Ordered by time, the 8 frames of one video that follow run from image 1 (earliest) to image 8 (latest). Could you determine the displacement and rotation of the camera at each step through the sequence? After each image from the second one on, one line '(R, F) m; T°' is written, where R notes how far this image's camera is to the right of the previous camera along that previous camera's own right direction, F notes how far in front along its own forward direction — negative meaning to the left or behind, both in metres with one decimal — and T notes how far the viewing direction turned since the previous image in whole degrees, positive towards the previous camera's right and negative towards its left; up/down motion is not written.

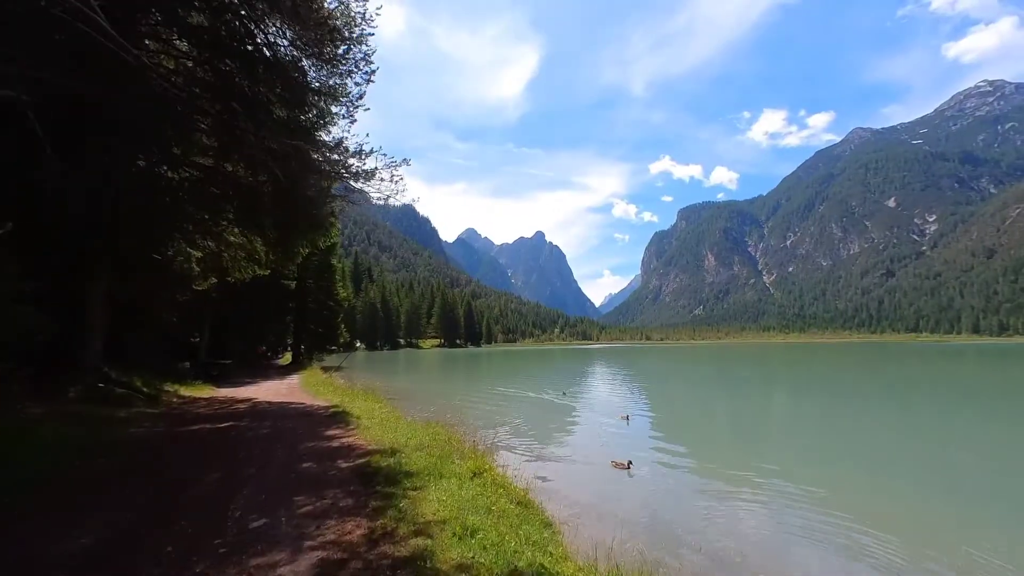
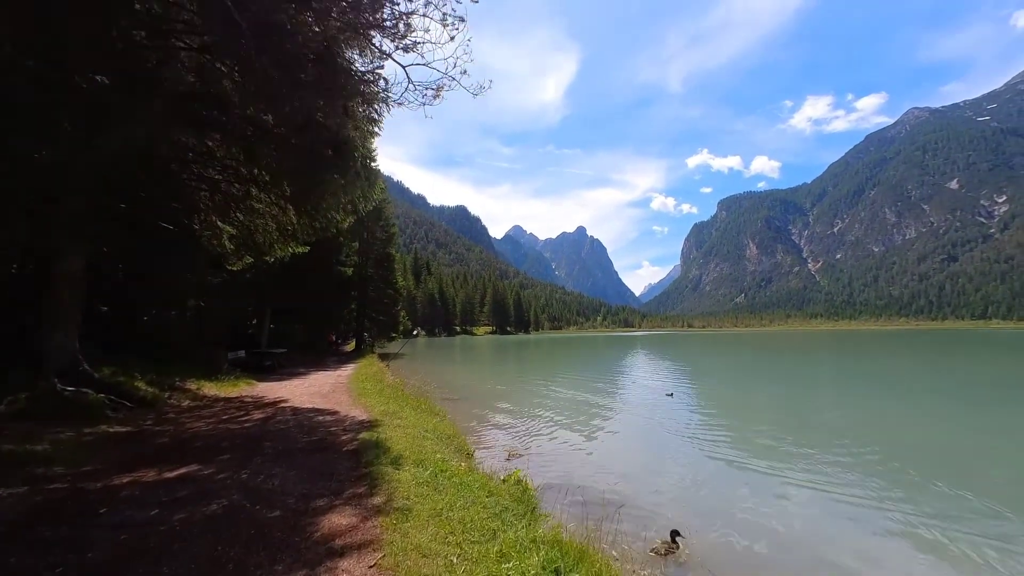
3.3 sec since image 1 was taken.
(-2.0, +5.9) m; -8°
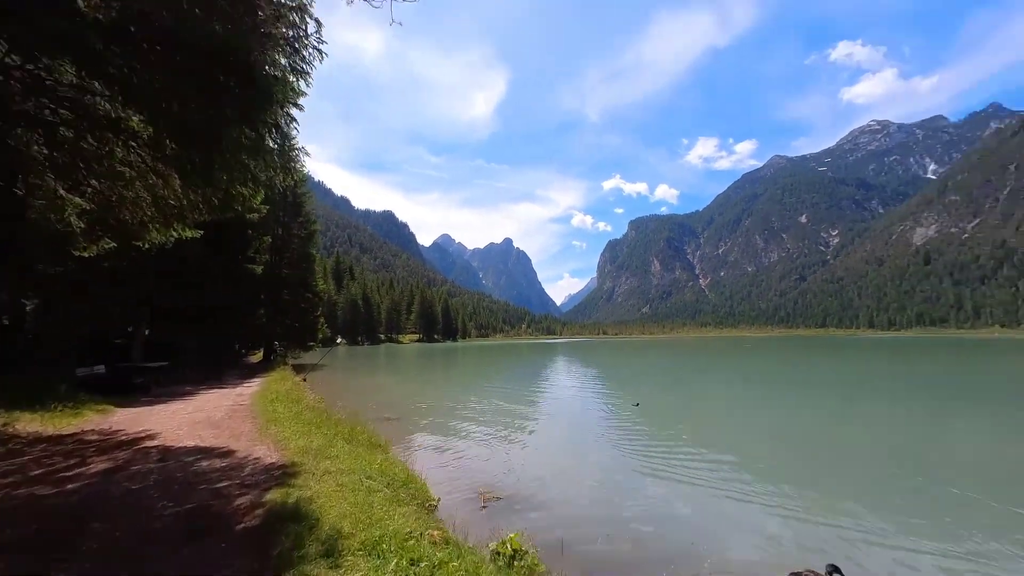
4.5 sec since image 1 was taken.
(-1.1, +2.5) m; +11°
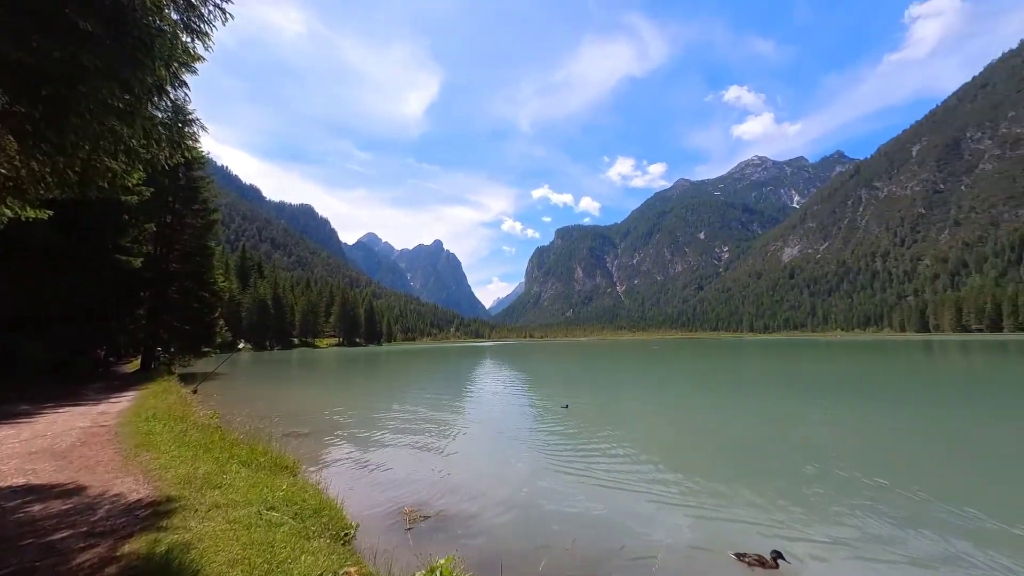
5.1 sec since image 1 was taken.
(-0.1, +0.4) m; +11°
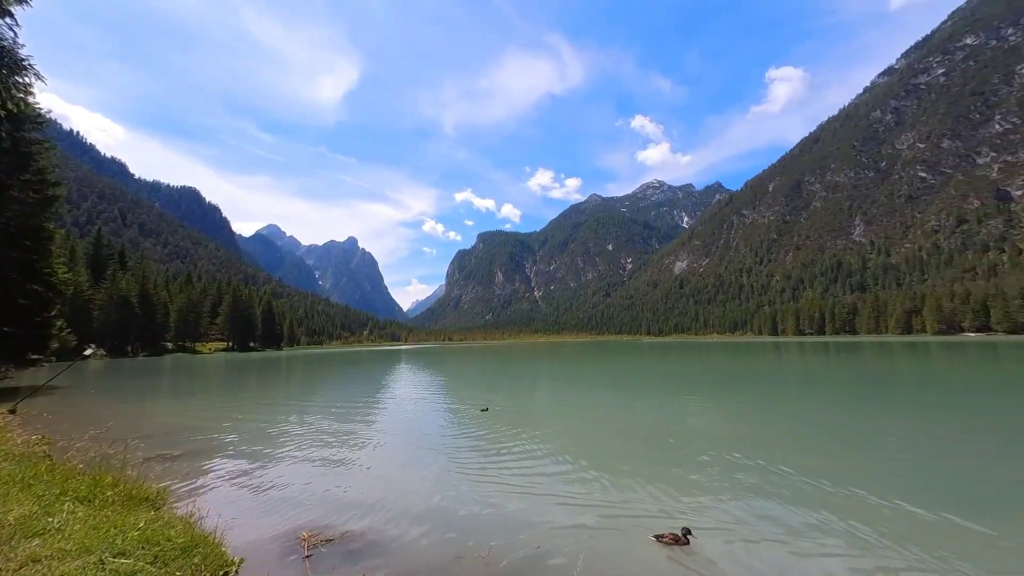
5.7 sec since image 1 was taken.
(0.0, +0.2) m; +12°
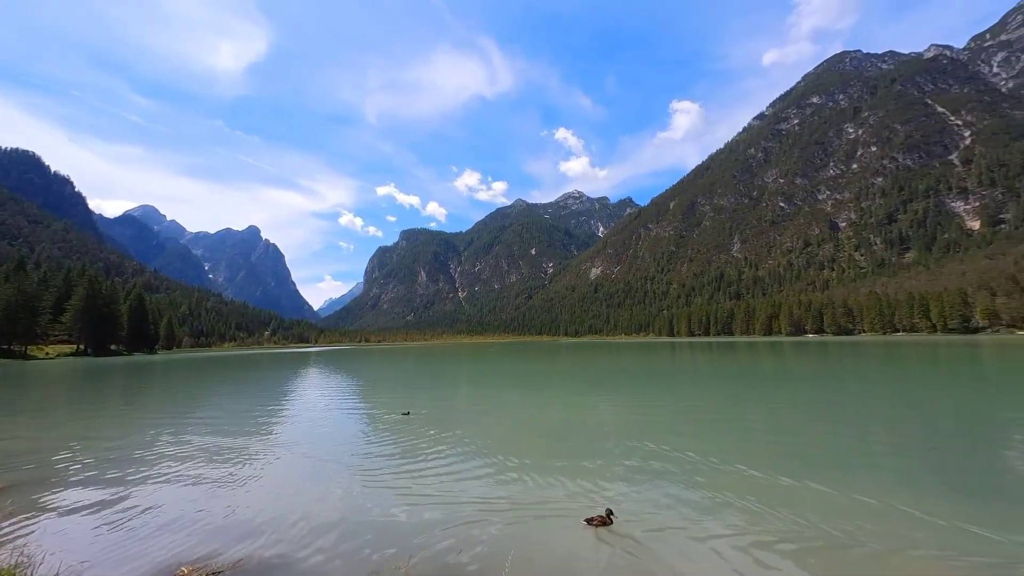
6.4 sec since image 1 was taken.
(-0.2, -0.1) m; +12°
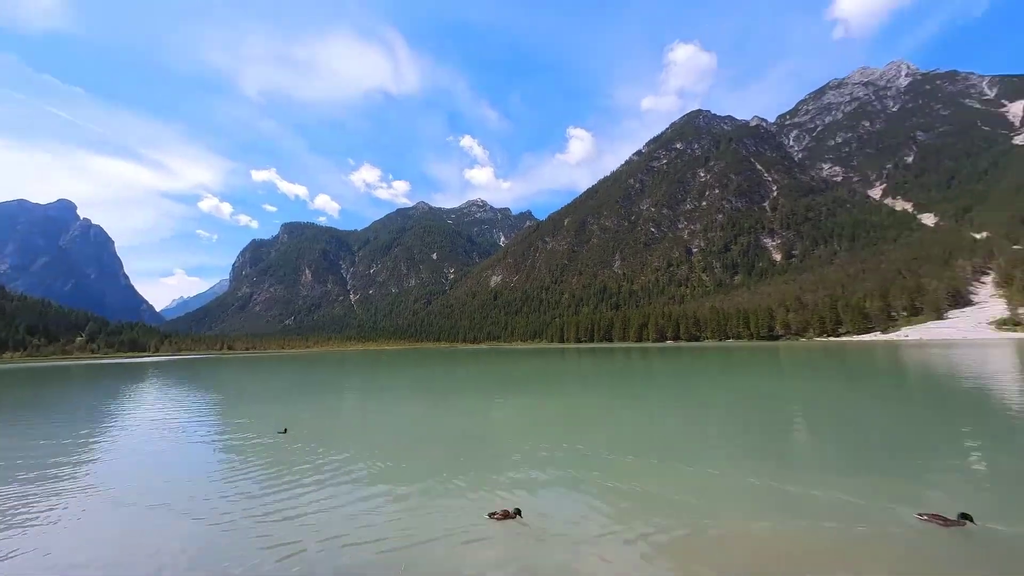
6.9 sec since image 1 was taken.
(-0.7, +0.1) m; +16°
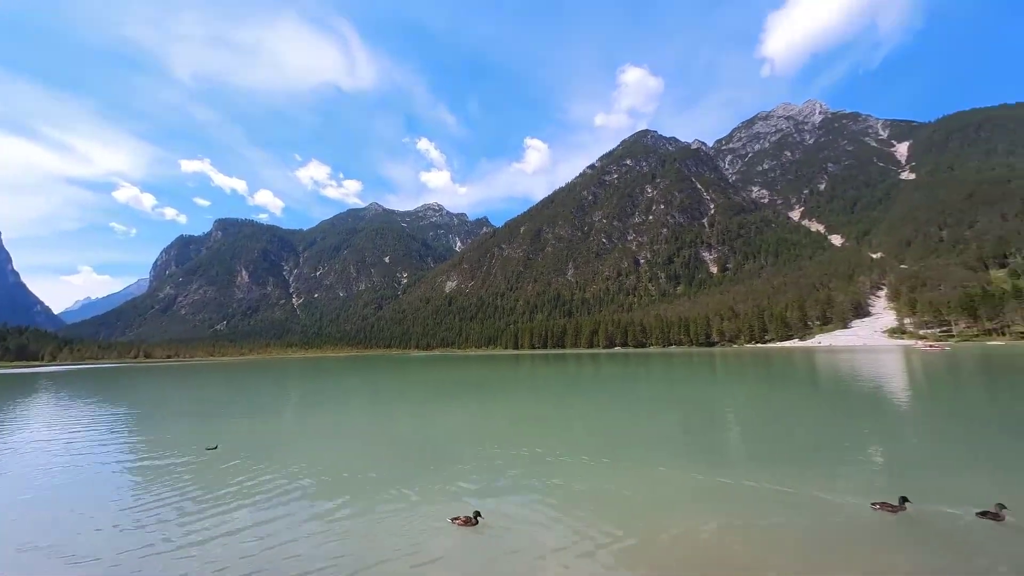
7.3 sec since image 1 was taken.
(-0.3, +0.3) m; +7°
